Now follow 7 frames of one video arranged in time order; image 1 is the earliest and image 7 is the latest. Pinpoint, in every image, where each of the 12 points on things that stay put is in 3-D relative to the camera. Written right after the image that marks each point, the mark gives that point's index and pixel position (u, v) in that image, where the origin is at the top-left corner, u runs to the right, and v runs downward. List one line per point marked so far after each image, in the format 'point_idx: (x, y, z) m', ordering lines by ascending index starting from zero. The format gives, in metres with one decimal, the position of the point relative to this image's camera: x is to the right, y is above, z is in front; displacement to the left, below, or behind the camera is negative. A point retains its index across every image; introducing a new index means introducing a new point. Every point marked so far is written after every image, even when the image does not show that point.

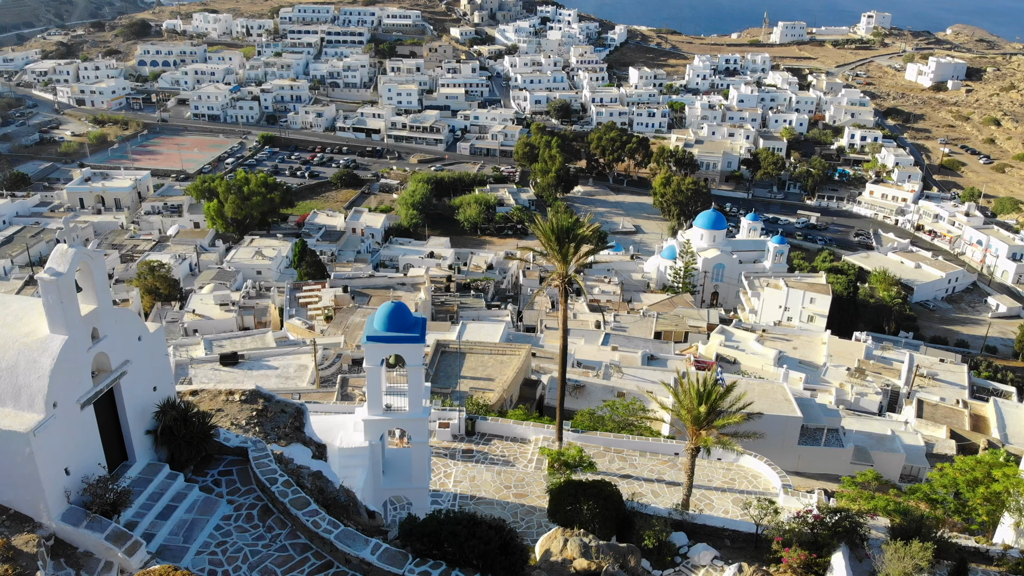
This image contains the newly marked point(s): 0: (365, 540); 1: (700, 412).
0: (-1.4, -2.3, +8.2) m
1: (+3.0, -2.1, +15.2) m
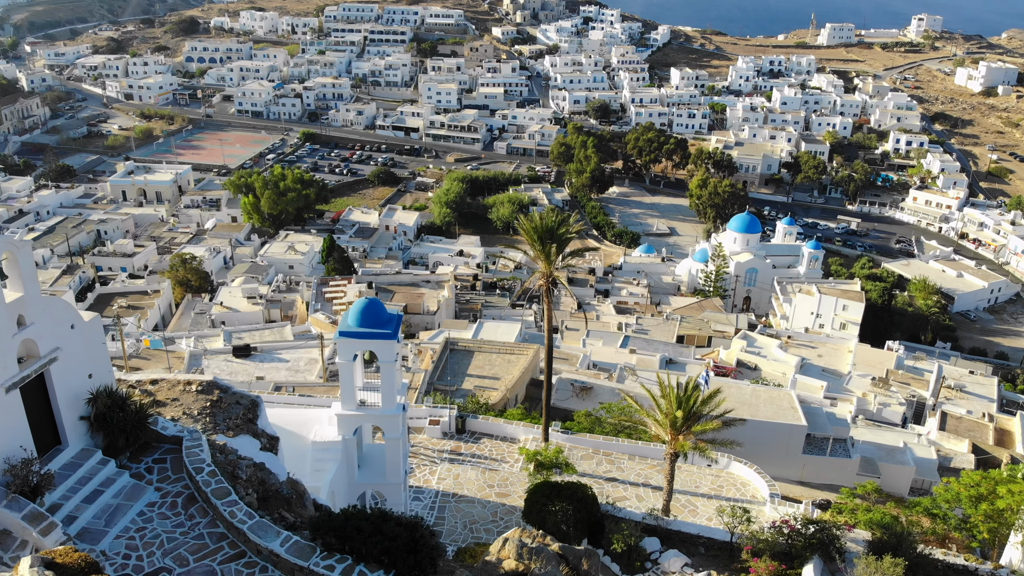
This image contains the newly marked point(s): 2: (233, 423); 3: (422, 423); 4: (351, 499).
0: (-2.2, -2.2, +8.3) m
1: (+2.7, -2.1, +15.0) m
2: (-3.4, -1.6, +11.2) m
3: (-1.9, -2.8, +19.0) m
4: (-2.6, -3.4, +14.7) m
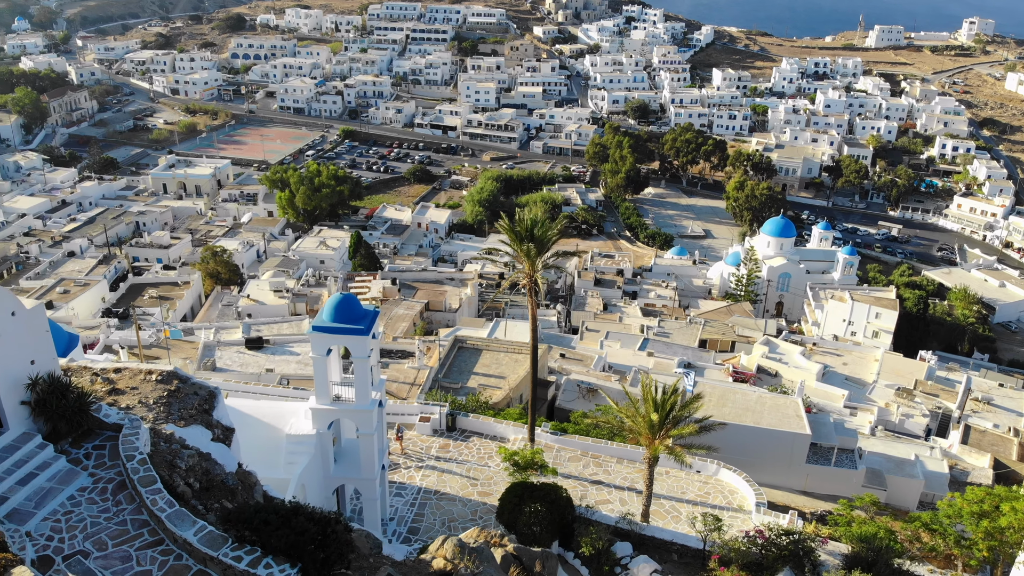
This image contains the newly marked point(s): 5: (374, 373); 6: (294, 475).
0: (-2.9, -2.1, +8.4) m
1: (+2.3, -2.1, +14.9) m
2: (-4.0, -1.6, +11.3) m
3: (-2.1, -2.8, +19.1) m
4: (-3.0, -3.3, +14.8) m
5: (-2.2, -1.3, +14.4) m
6: (-3.2, -2.8, +13.6) m
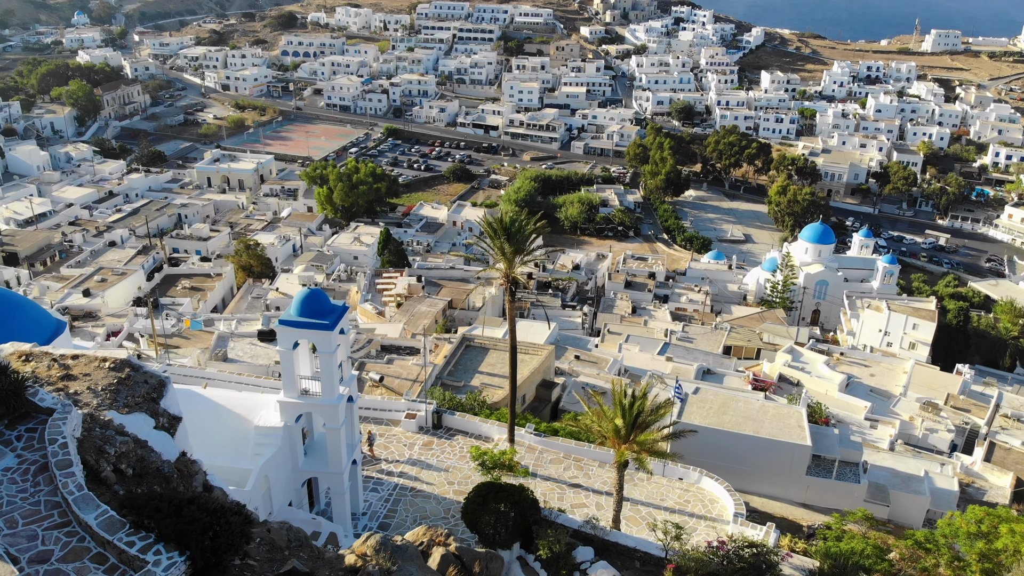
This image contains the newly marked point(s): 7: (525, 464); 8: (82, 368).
0: (-3.9, -2.0, +8.6) m
1: (+1.7, -2.2, +14.7) m
2: (-4.8, -1.4, +11.6) m
3: (-2.4, -2.7, +19.2) m
4: (-3.6, -3.2, +15.0) m
5: (-2.7, -1.3, +14.5) m
6: (-3.8, -2.7, +13.7) m
7: (+0.3, -3.4, +17.7) m
8: (-5.6, -1.0, +11.9) m
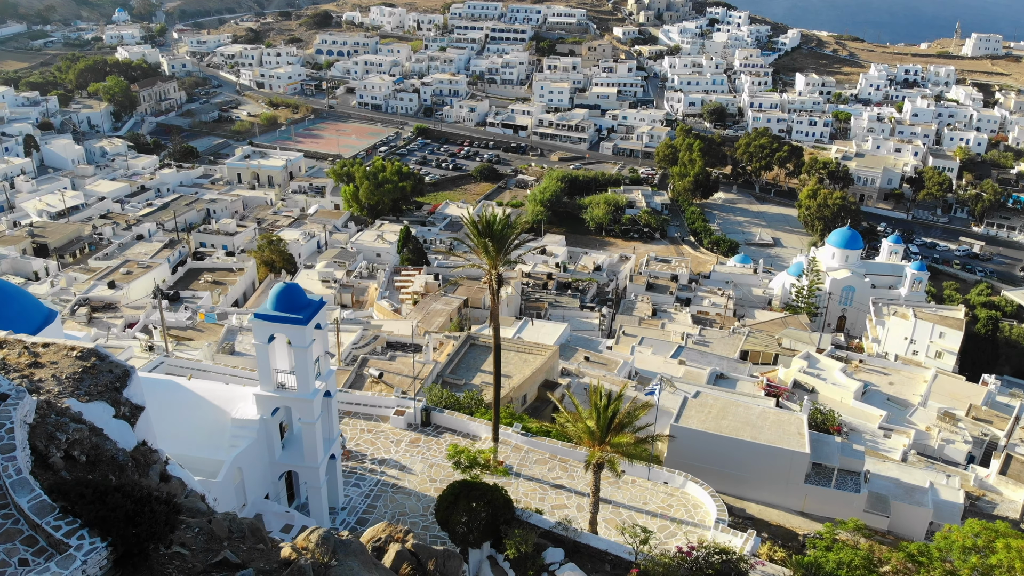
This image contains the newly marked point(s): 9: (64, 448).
0: (-4.5, -1.9, +8.7) m
1: (+1.3, -2.2, +14.6) m
2: (-5.3, -1.3, +11.7) m
3: (-2.6, -2.6, +19.2) m
4: (-4.0, -3.1, +15.1) m
5: (-3.1, -1.2, +14.6) m
6: (-4.3, -2.6, +13.9) m
7: (0.0, -3.4, +17.7) m
8: (-6.1, -0.9, +12.1) m
9: (-5.0, -1.8, +10.1) m
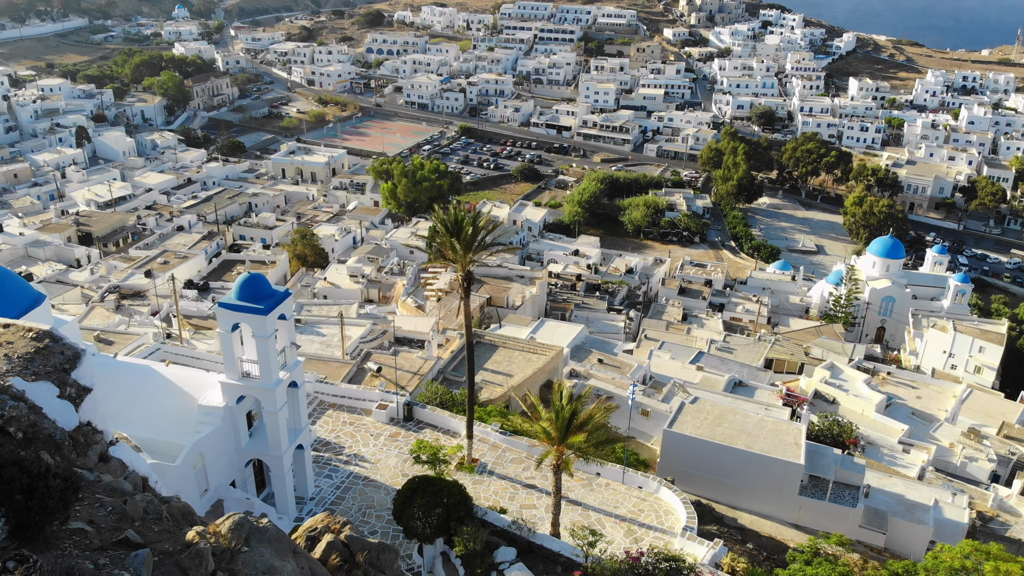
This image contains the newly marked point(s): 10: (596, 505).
0: (-5.6, -1.7, +9.0) m
1: (+0.6, -2.2, +14.5) m
2: (-6.1, -1.1, +12.1) m
3: (-2.9, -2.5, +19.4) m
4: (-4.6, -3.0, +15.3) m
5: (-3.7, -1.0, +14.7) m
6: (-5.0, -2.4, +14.1) m
7: (-0.5, -3.3, +17.6) m
8: (-6.9, -0.7, +12.5) m
9: (-5.9, -1.6, +10.4) m
10: (+1.5, -3.9, +16.5) m
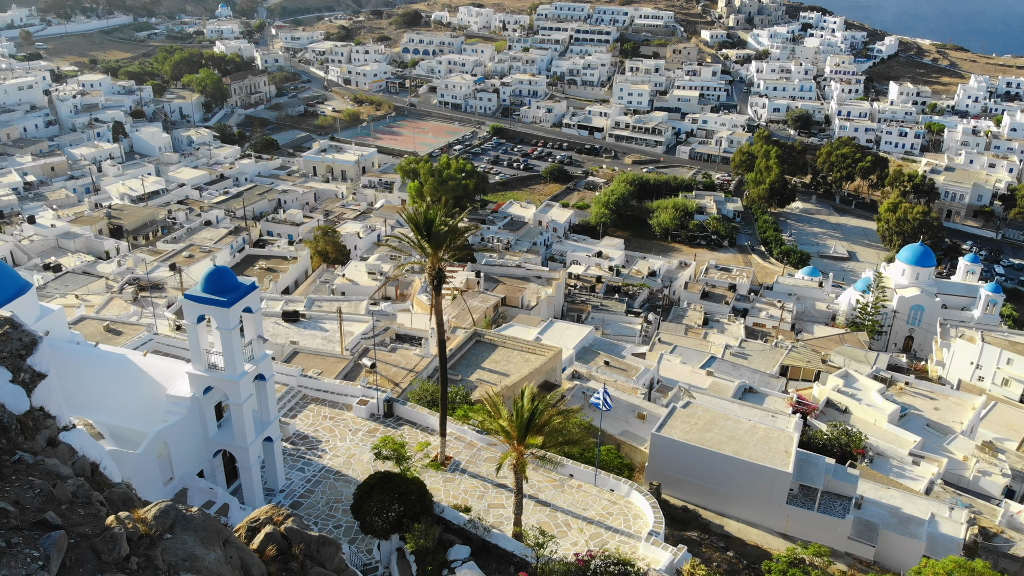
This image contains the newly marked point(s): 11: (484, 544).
0: (-6.5, -1.6, +9.3) m
1: (0.0, -2.2, +14.4) m
2: (-6.8, -0.9, +12.4) m
3: (-3.3, -2.4, +19.5) m
4: (-5.2, -2.8, +15.6) m
5: (-4.3, -0.9, +14.9) m
6: (-5.7, -2.2, +14.3) m
7: (-1.0, -3.3, +17.6) m
8: (-7.6, -0.5, +12.8) m
9: (-6.7, -1.4, +10.7) m
10: (+0.9, -3.9, +16.4) m
11: (-0.4, -4.0, +14.4) m
